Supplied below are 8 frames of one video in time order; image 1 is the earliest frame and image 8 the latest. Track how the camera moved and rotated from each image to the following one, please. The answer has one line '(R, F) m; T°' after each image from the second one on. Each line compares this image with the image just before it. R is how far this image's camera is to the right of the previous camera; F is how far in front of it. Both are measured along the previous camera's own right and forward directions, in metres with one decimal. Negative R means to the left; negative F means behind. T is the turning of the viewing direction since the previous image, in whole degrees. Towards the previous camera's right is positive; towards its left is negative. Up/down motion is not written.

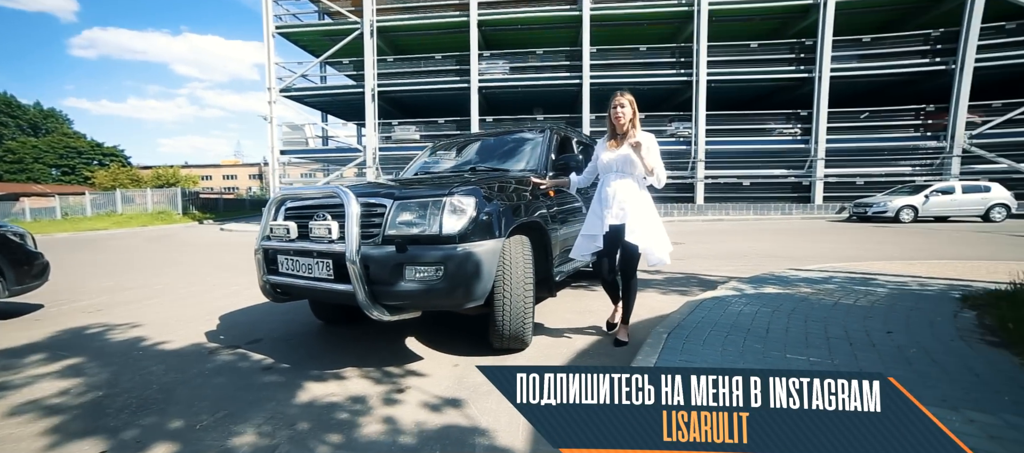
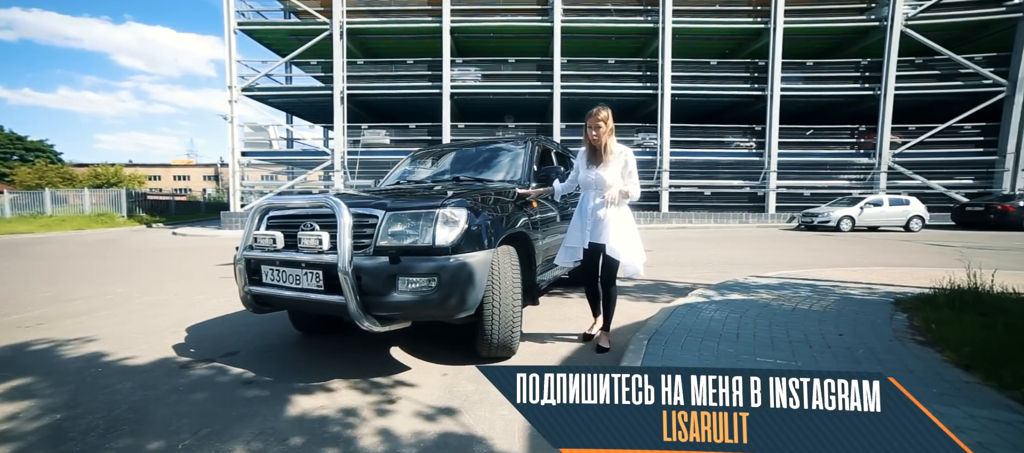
(-0.2, -0.1) m; +5°
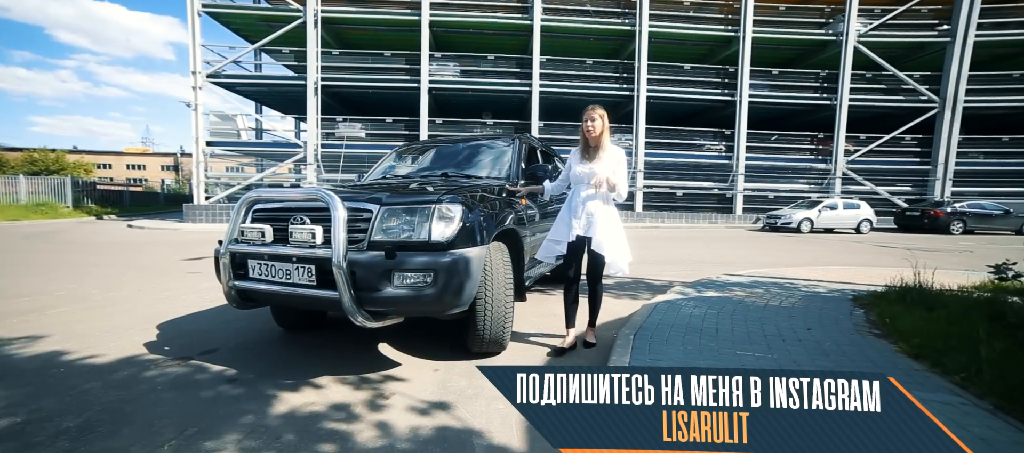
(-0.2, 0.0) m; +4°
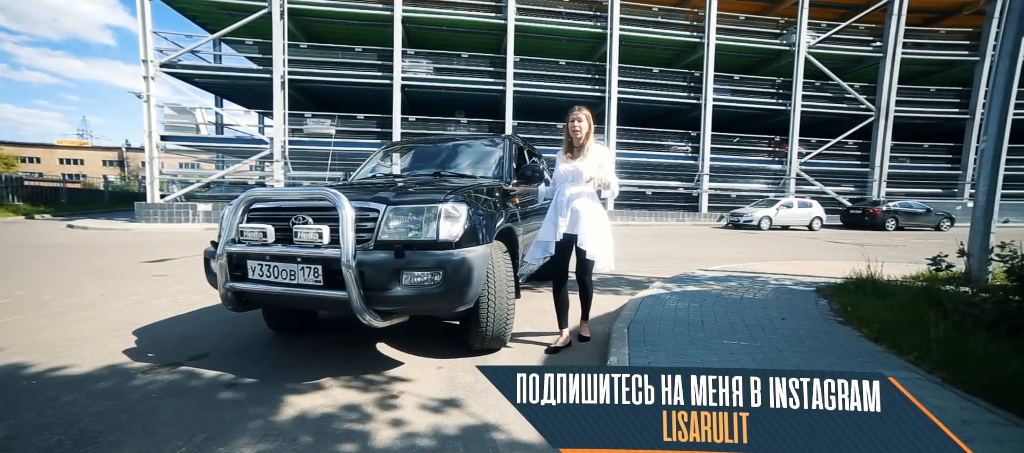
(-0.3, -0.1) m; +5°
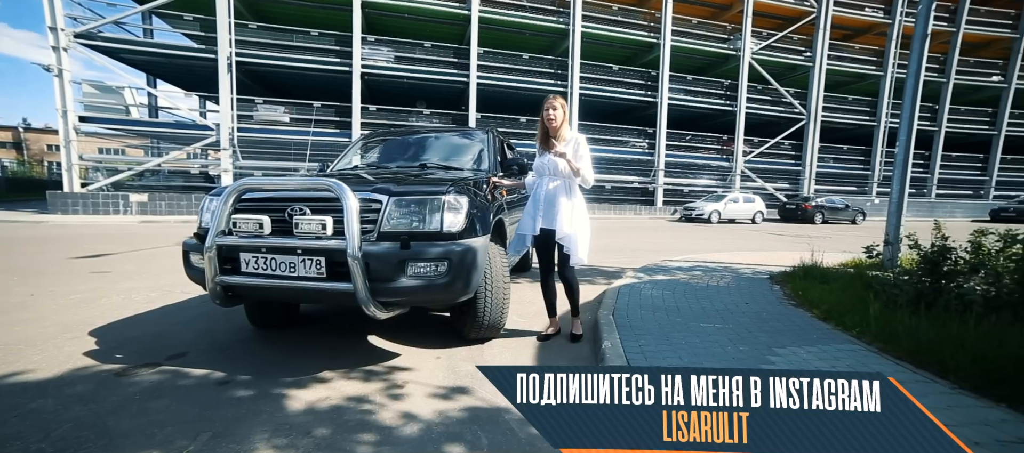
(-0.4, -0.1) m; +7°
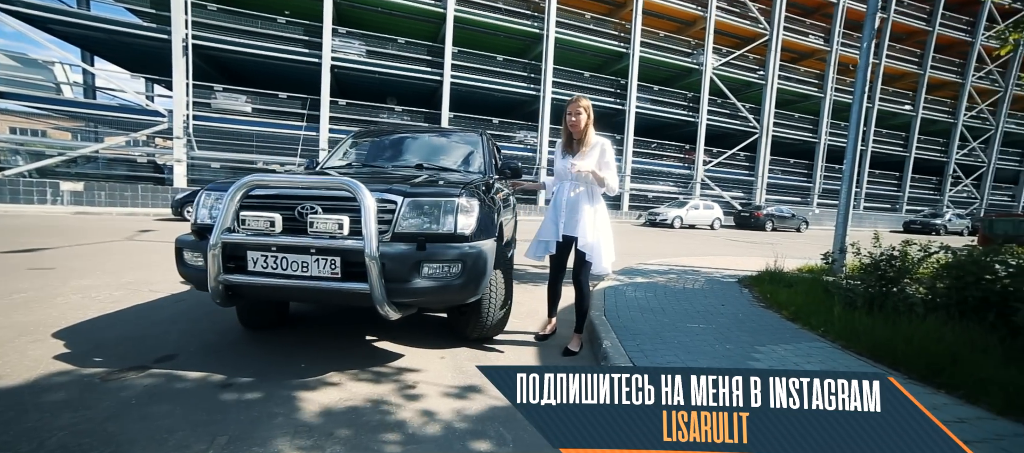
(-0.4, -0.1) m; +6°
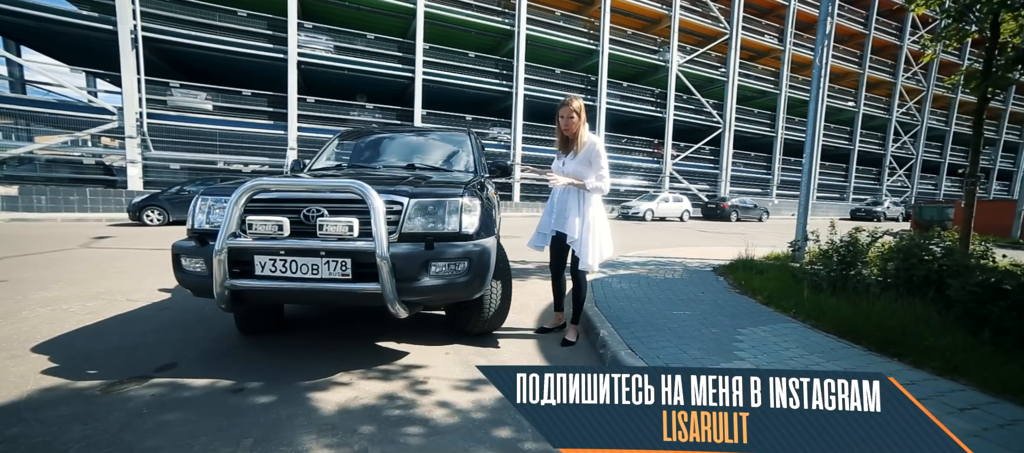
(-0.3, -0.1) m; +5°
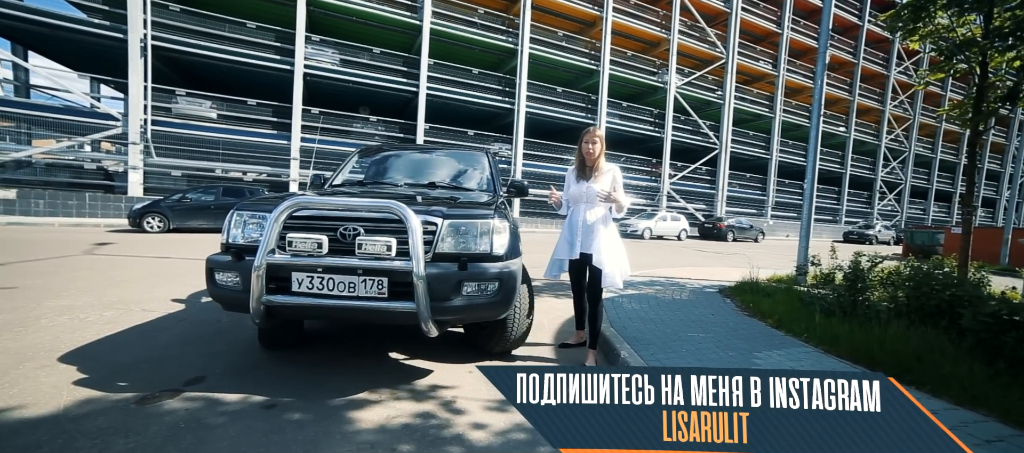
(-0.3, -0.1) m; +2°
